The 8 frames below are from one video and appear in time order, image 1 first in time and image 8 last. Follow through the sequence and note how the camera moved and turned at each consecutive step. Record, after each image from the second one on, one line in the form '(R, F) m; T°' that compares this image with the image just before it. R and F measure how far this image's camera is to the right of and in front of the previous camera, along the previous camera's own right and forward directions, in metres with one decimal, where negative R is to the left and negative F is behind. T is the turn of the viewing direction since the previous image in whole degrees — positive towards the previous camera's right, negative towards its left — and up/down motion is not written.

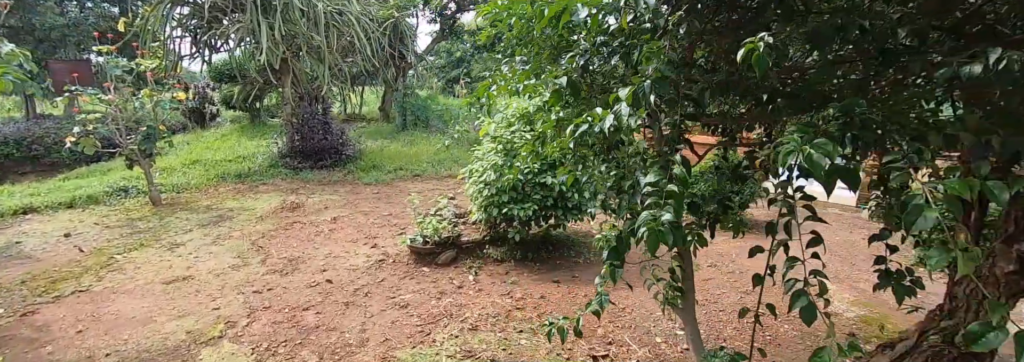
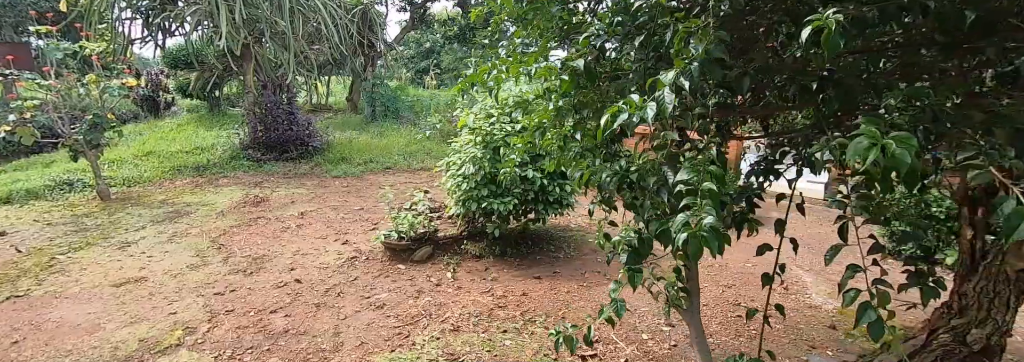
(-0.1, +0.1) m; +4°
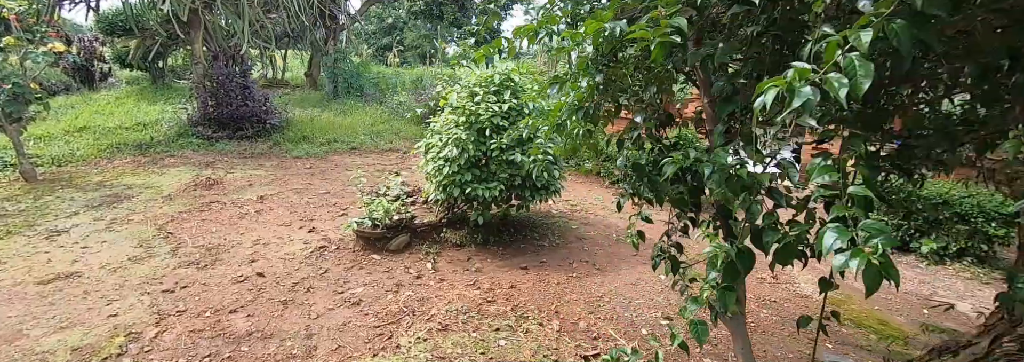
(-0.2, +0.2) m; +5°
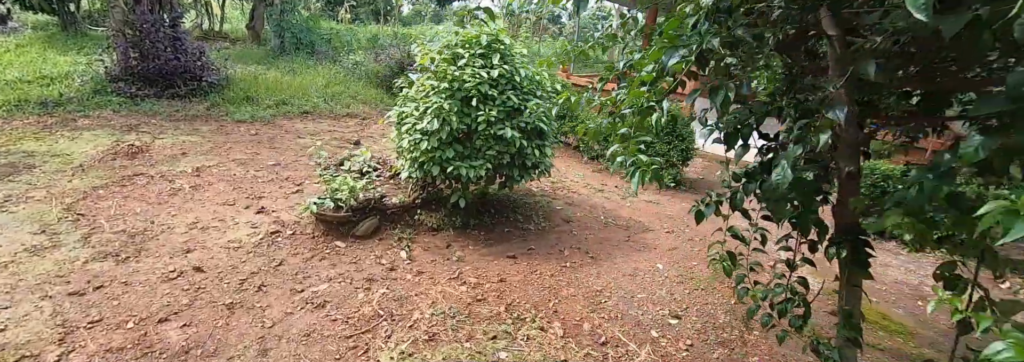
(-0.2, +0.4) m; +6°
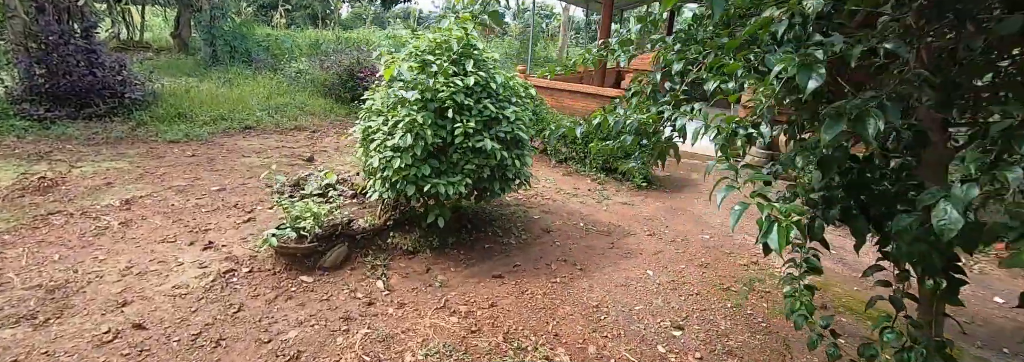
(-0.2, +0.2) m; +6°
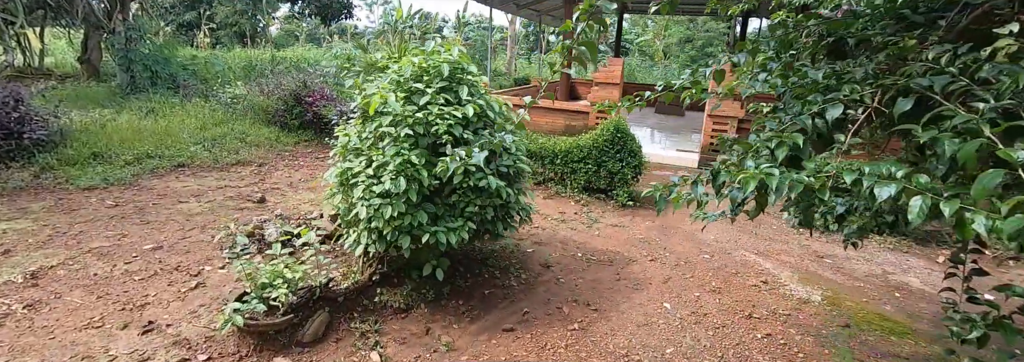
(-0.3, +0.3) m; +7°
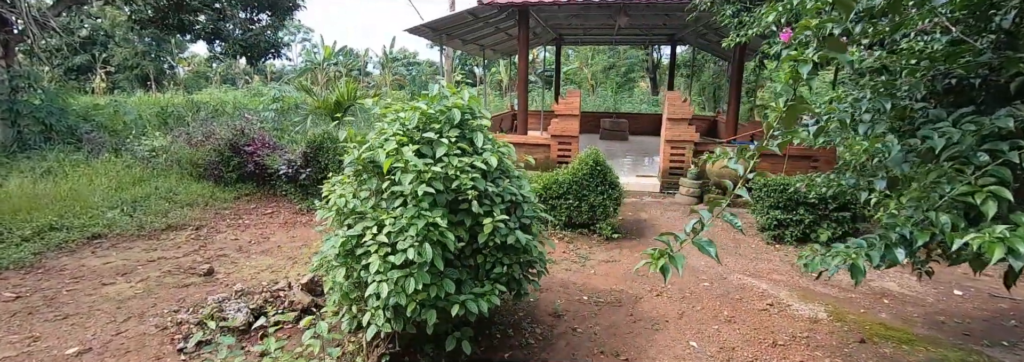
(-0.4, +0.3) m; +8°
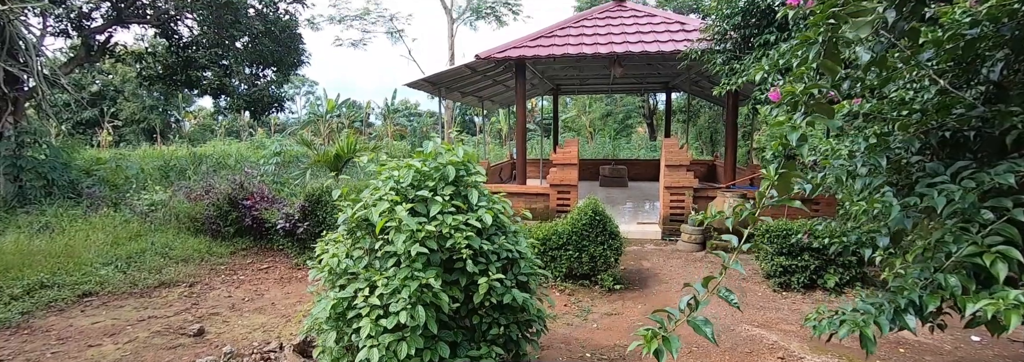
(0.0, 0.0) m; 0°
